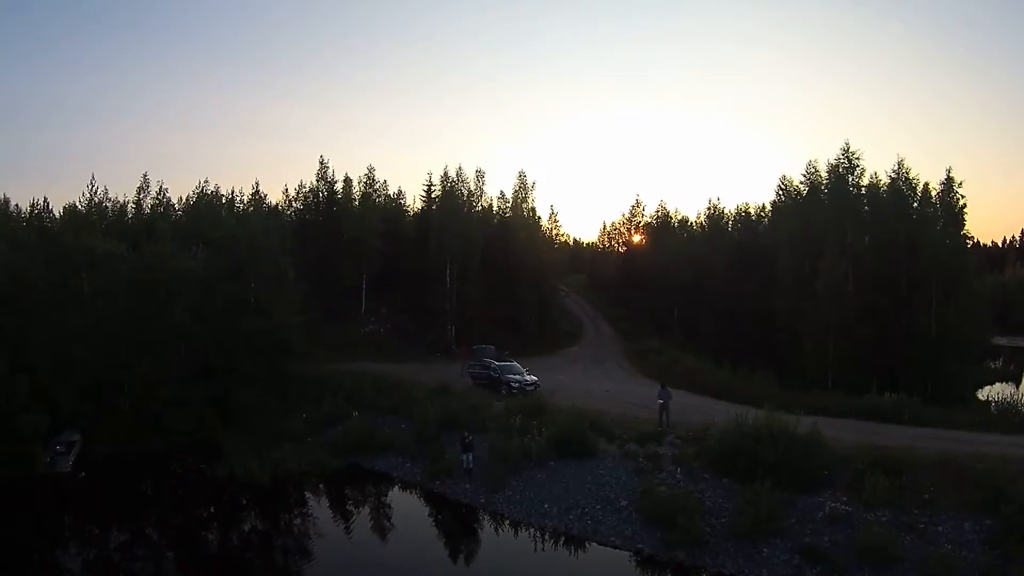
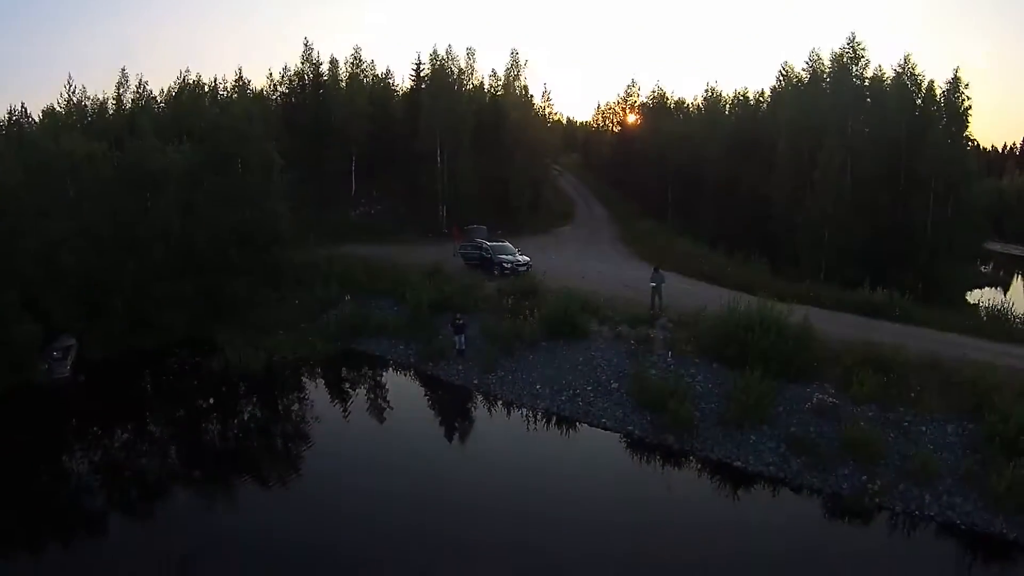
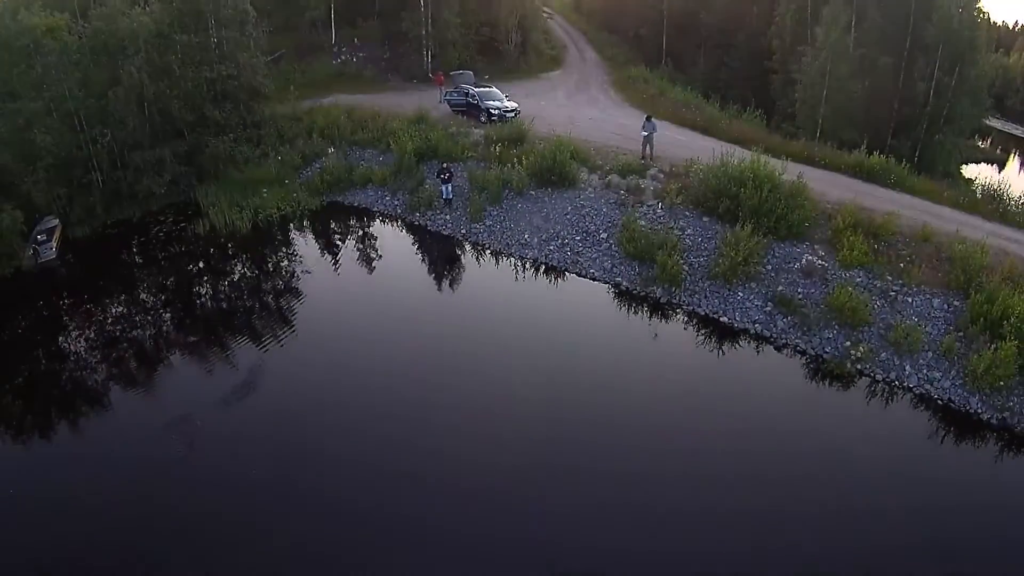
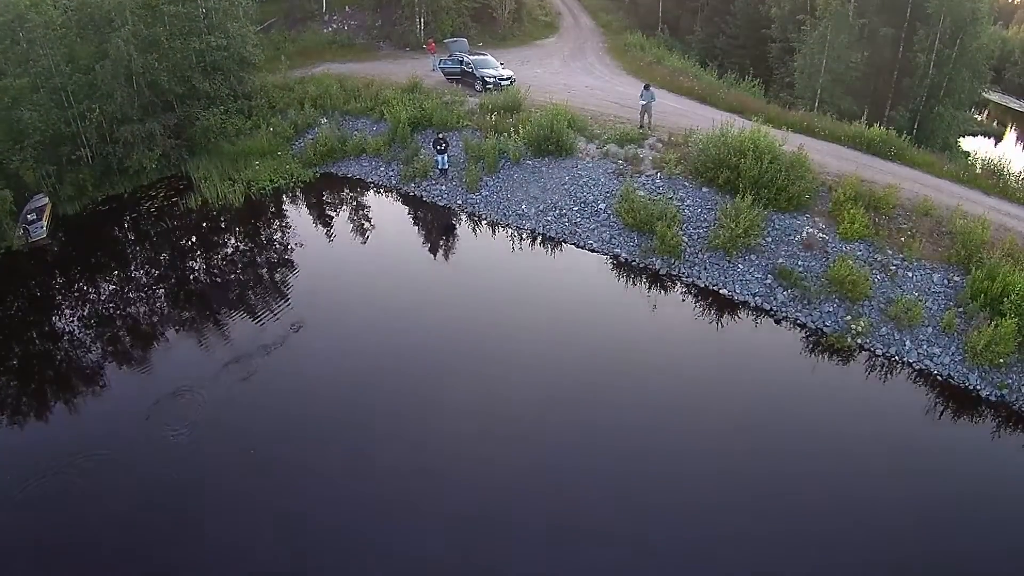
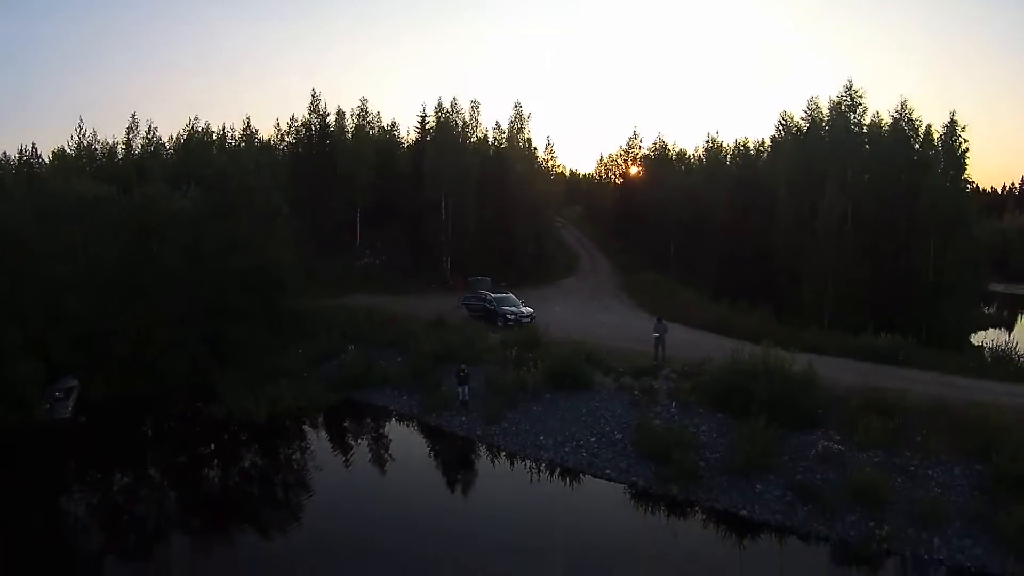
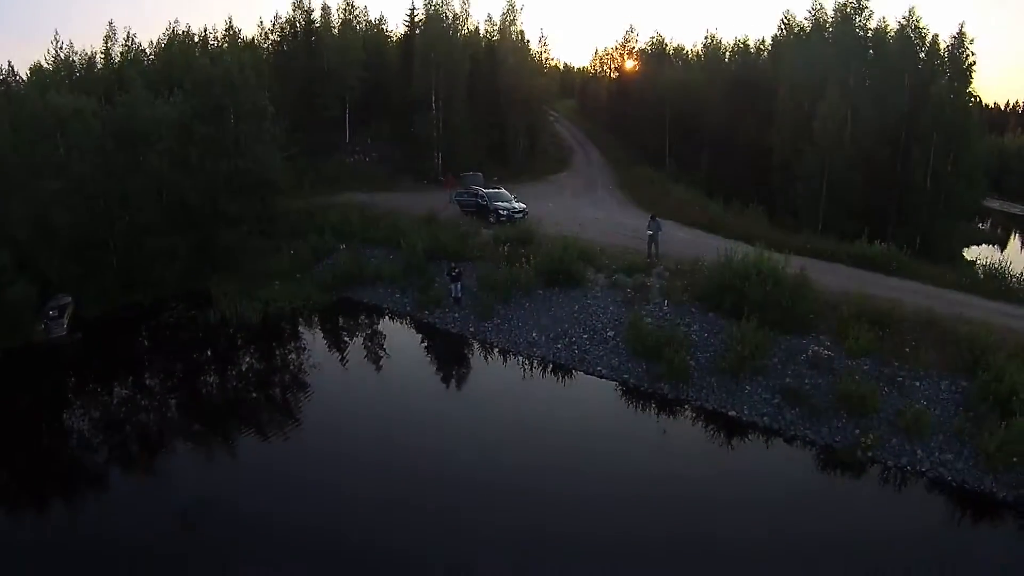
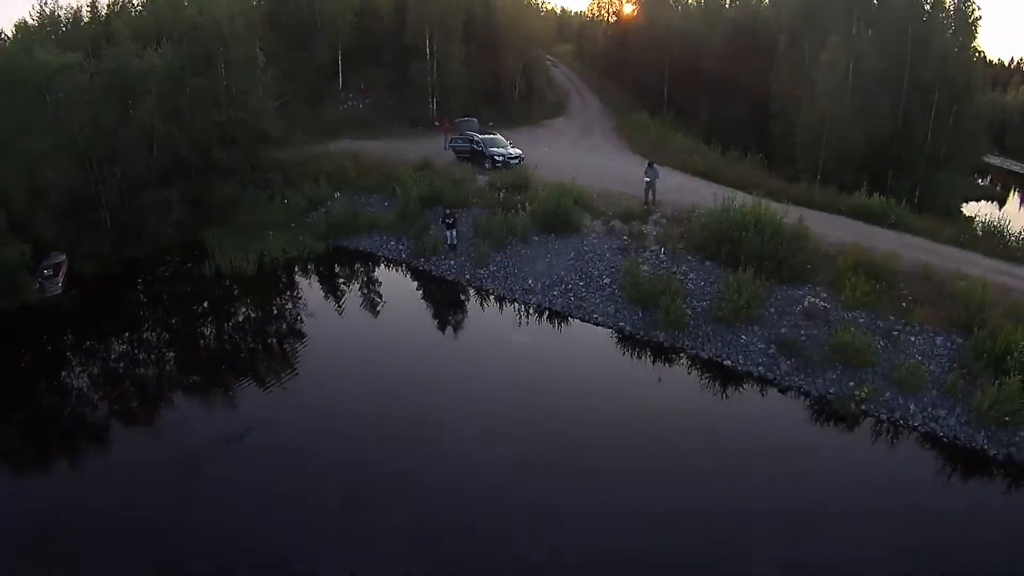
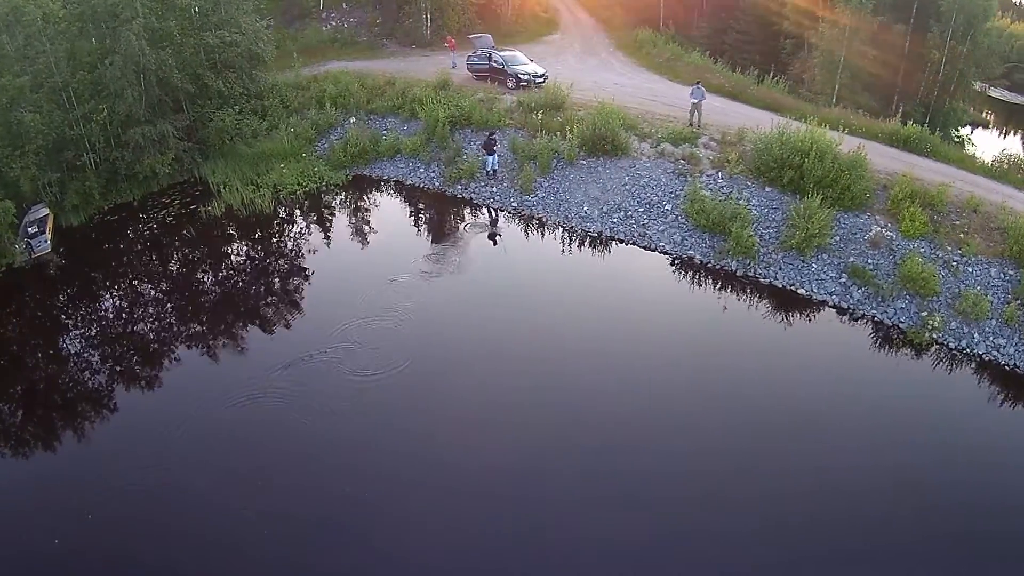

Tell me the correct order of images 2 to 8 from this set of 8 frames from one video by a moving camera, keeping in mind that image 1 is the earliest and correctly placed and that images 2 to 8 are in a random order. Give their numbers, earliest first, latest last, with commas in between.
5, 2, 6, 7, 3, 4, 8
